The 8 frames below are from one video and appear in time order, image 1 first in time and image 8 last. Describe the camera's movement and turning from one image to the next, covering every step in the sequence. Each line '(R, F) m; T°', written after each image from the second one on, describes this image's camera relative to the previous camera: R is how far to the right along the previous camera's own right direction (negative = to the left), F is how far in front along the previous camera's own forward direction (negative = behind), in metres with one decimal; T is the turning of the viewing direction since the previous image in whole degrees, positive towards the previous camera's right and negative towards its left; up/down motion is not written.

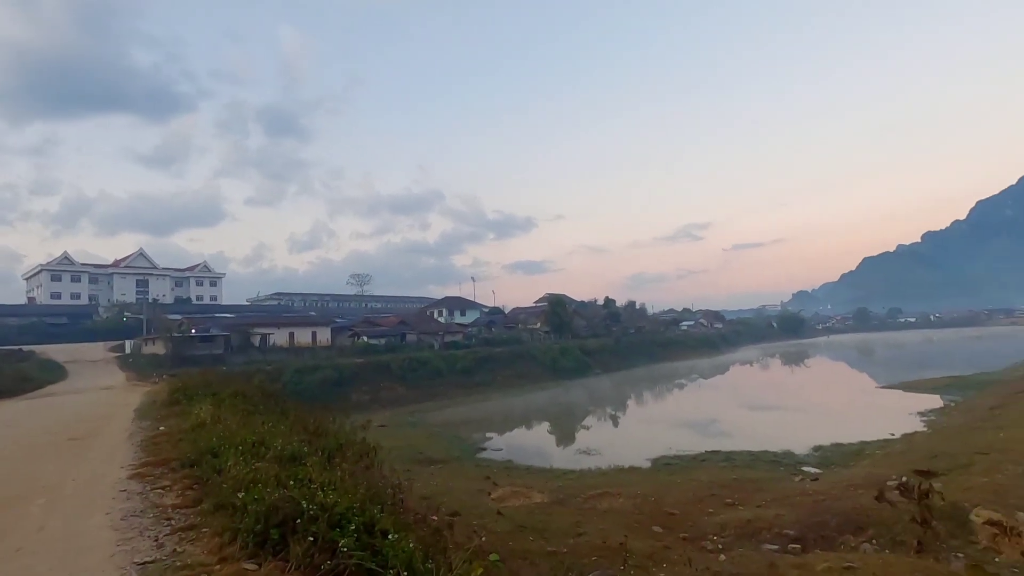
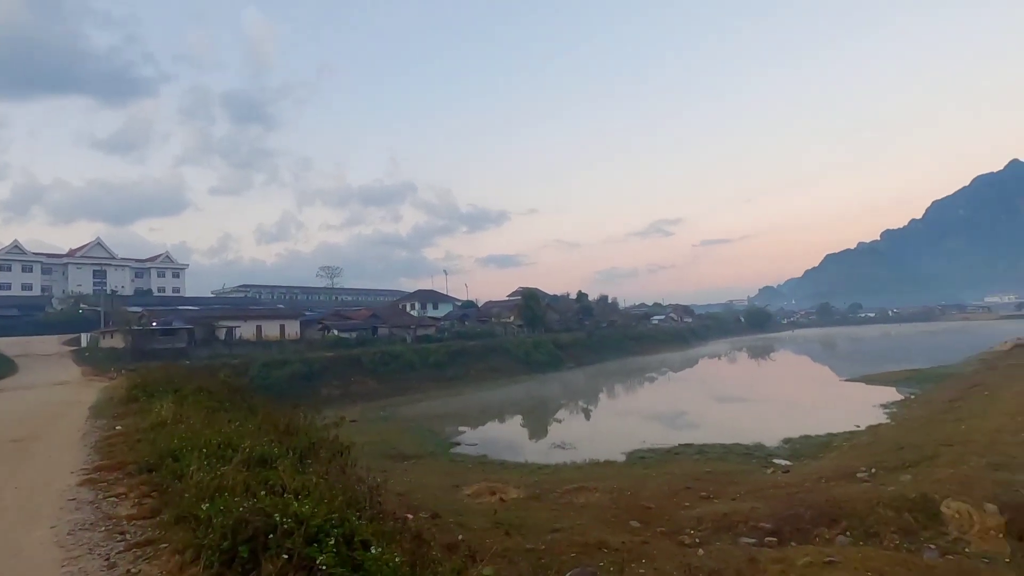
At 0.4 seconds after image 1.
(-0.1, +0.2) m; +3°
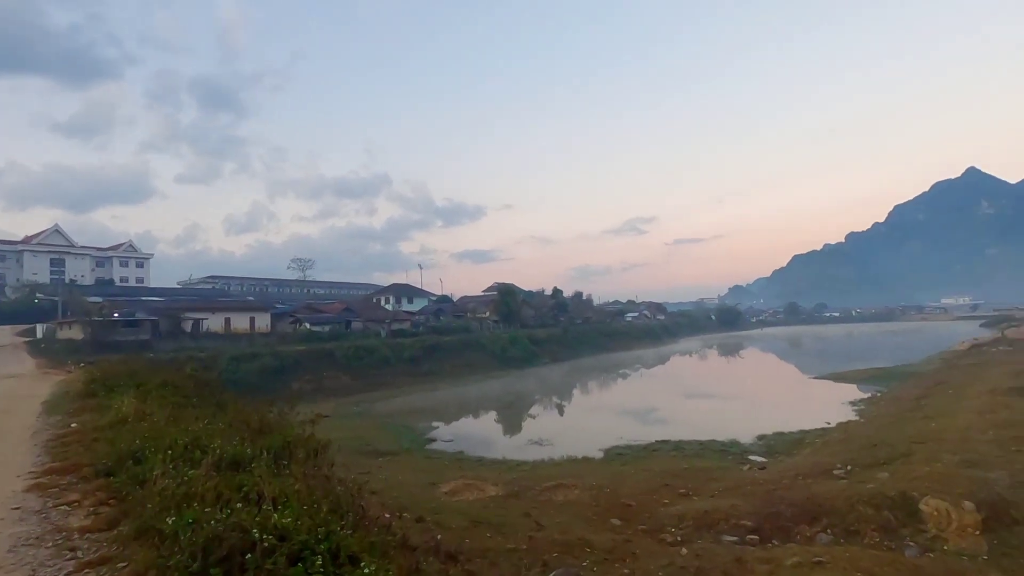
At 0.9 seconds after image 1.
(-0.2, +0.2) m; +3°
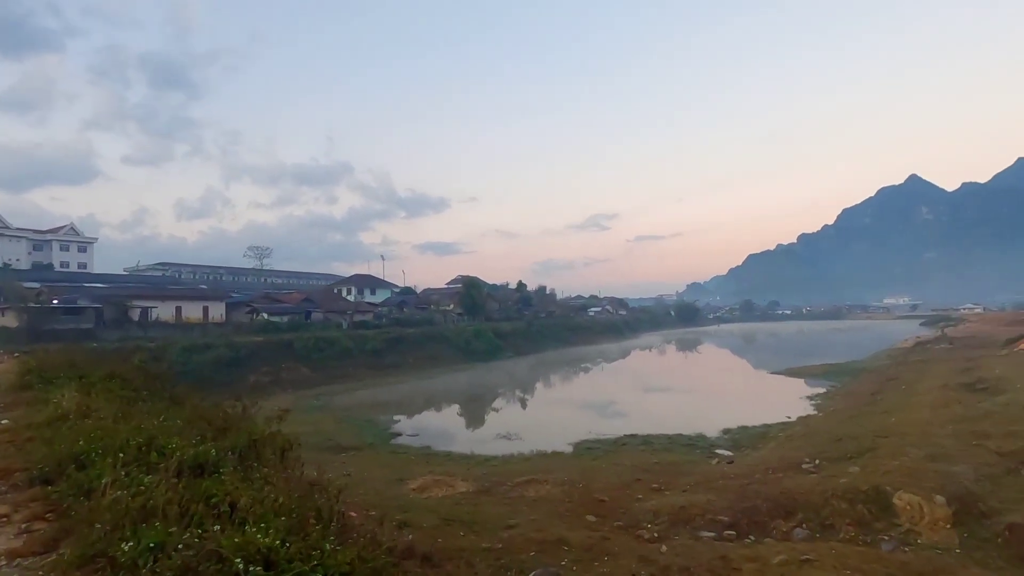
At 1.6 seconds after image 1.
(-0.3, +0.3) m; +4°
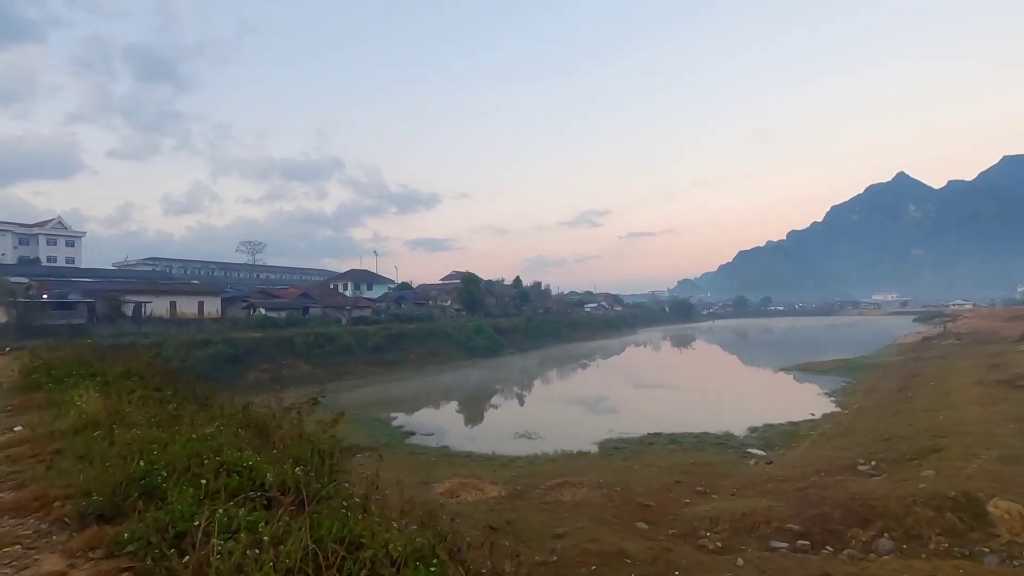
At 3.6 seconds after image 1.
(-1.0, +0.7) m; +1°
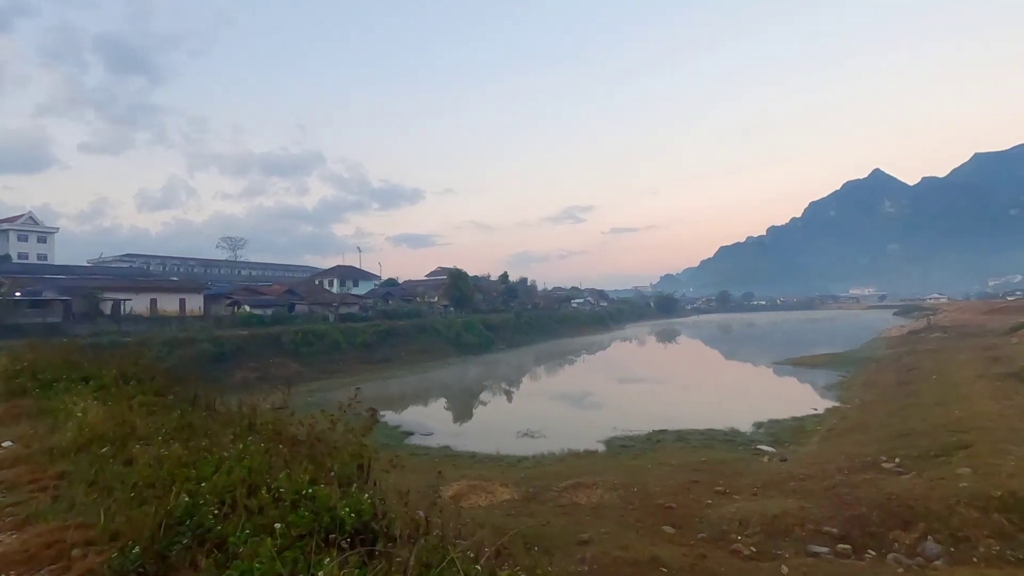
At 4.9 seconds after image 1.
(-0.6, +0.5) m; +2°
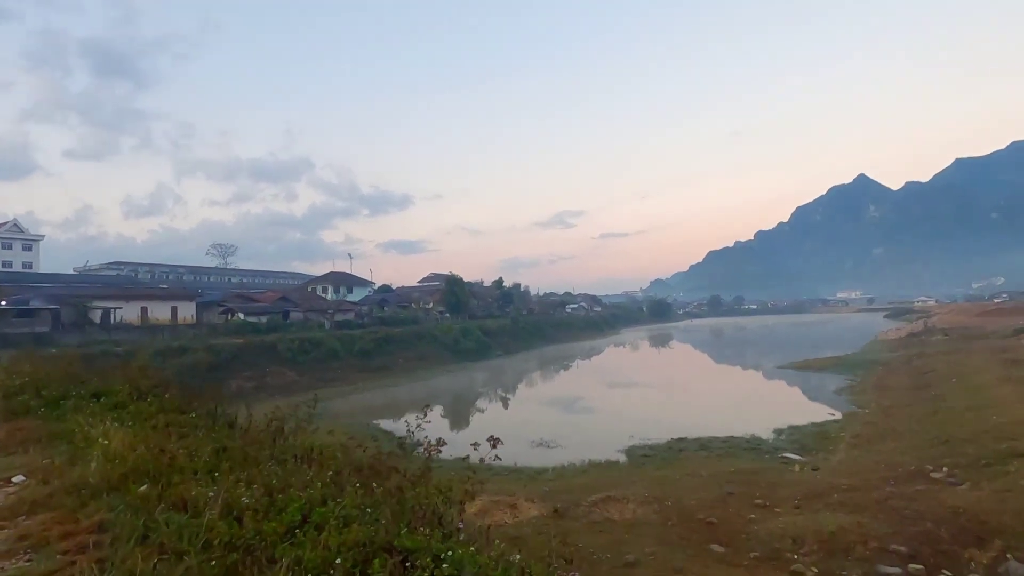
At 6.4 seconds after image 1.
(-0.7, +0.6) m; +1°
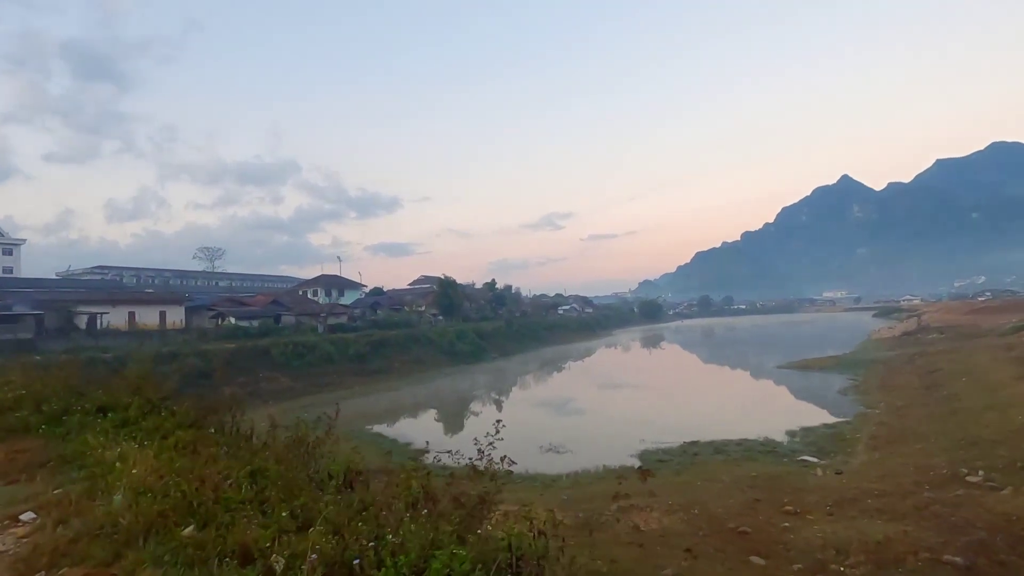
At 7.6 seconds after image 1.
(-0.6, +0.5) m; +1°
